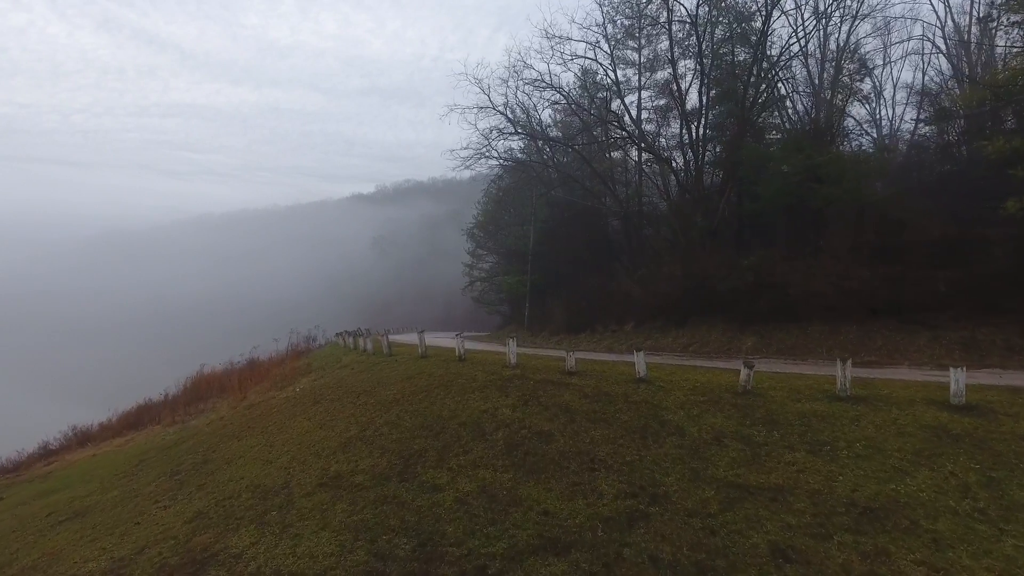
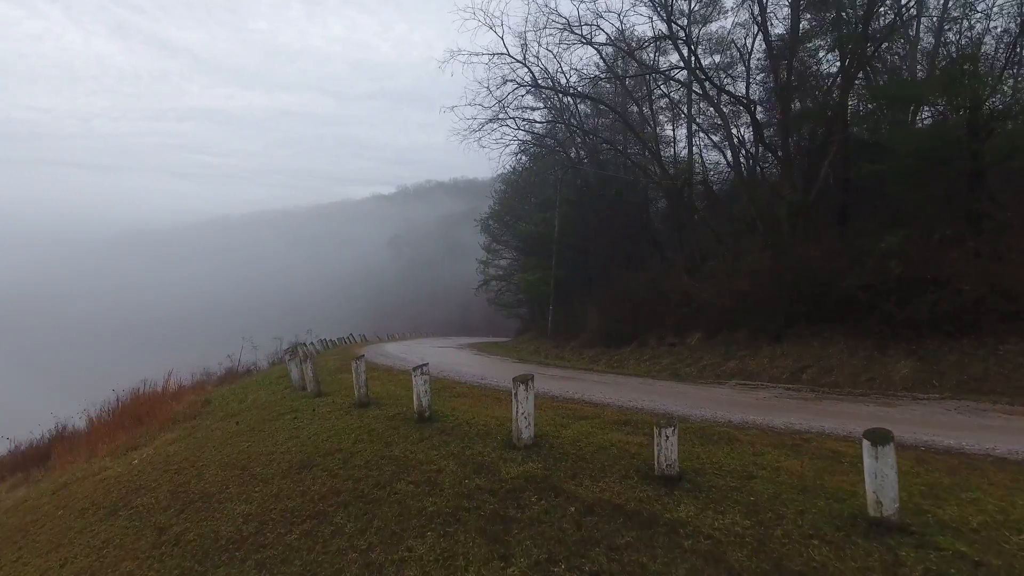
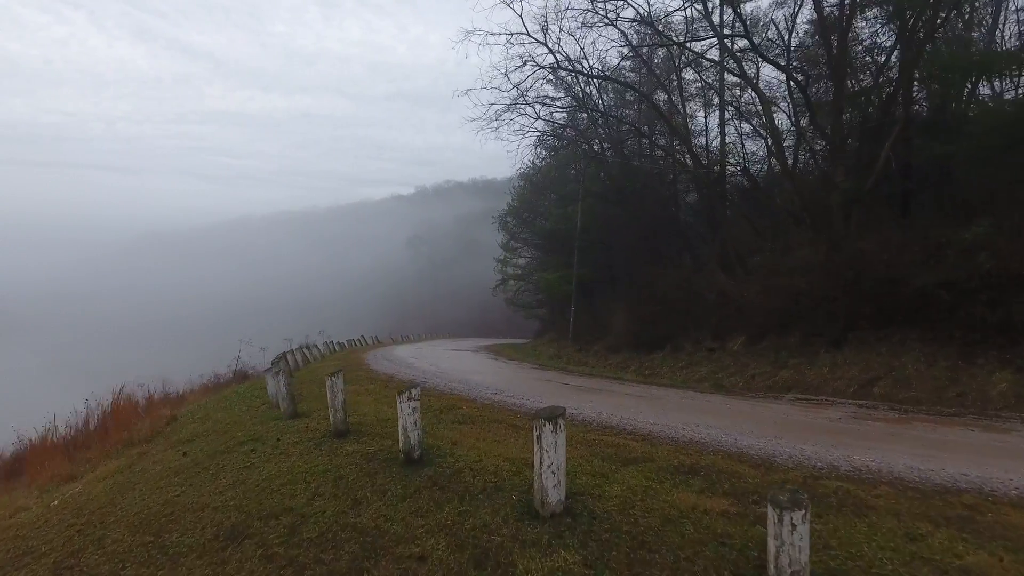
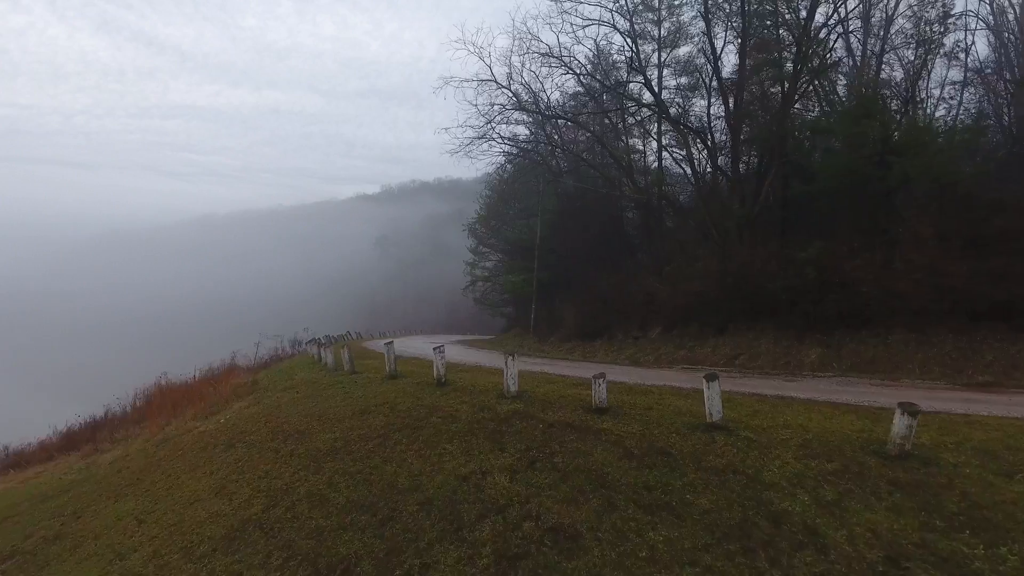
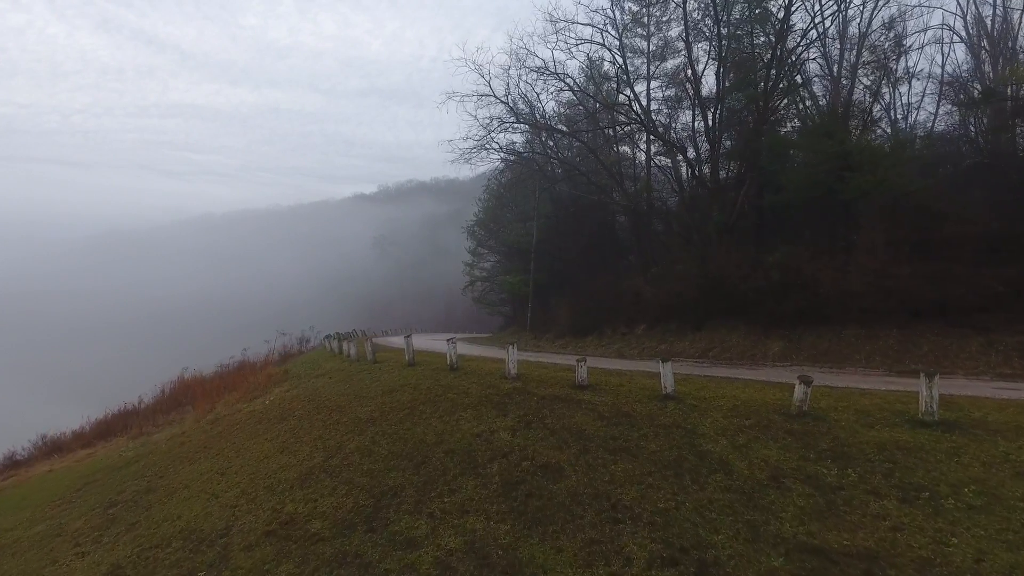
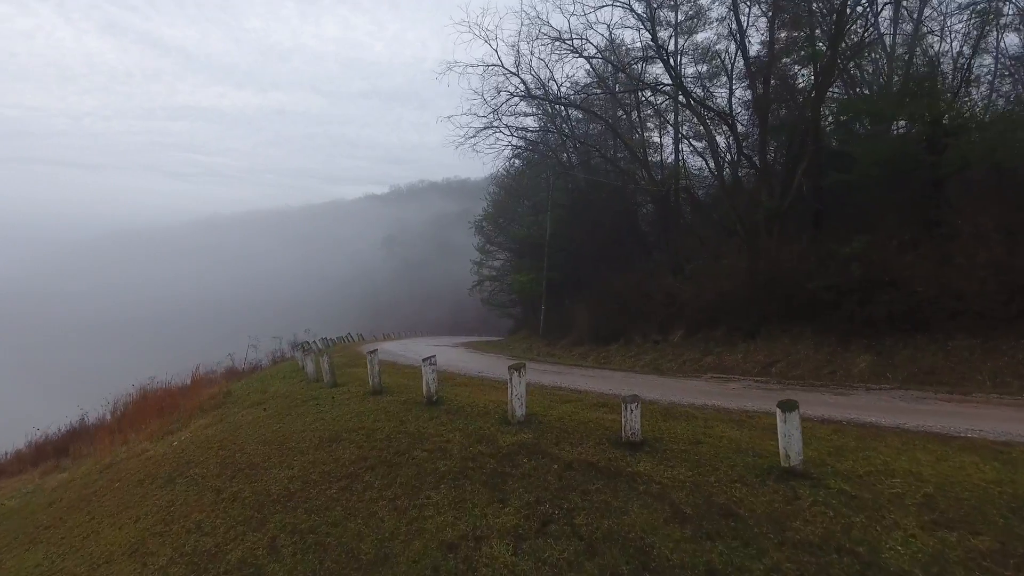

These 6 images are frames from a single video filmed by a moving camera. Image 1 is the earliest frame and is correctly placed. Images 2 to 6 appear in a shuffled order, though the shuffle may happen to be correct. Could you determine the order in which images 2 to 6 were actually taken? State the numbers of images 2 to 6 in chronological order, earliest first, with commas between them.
5, 4, 6, 2, 3
